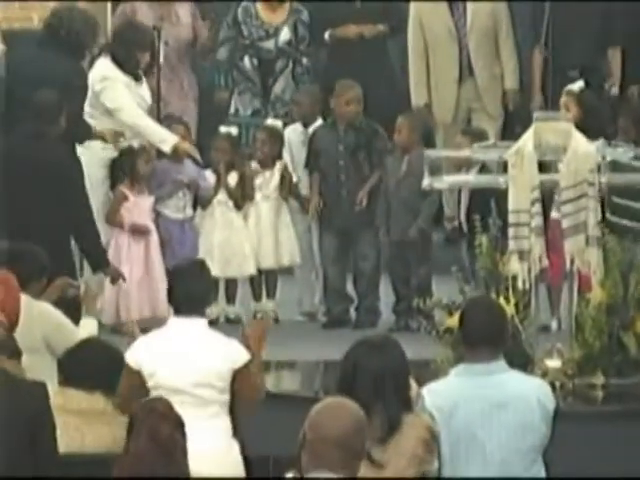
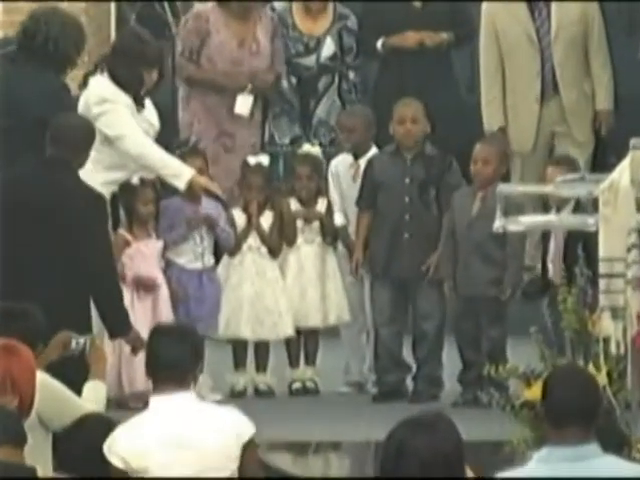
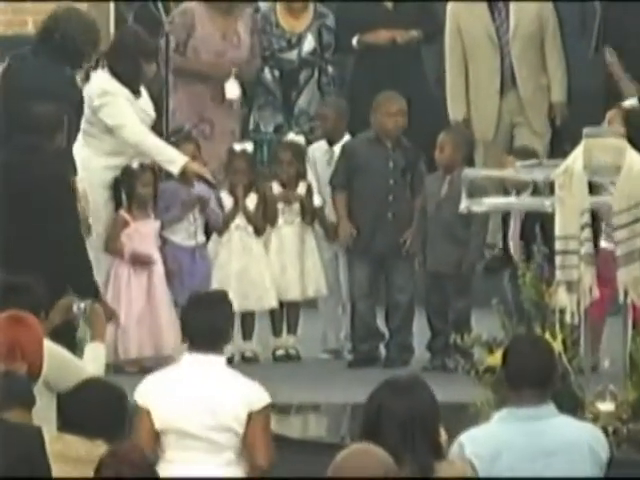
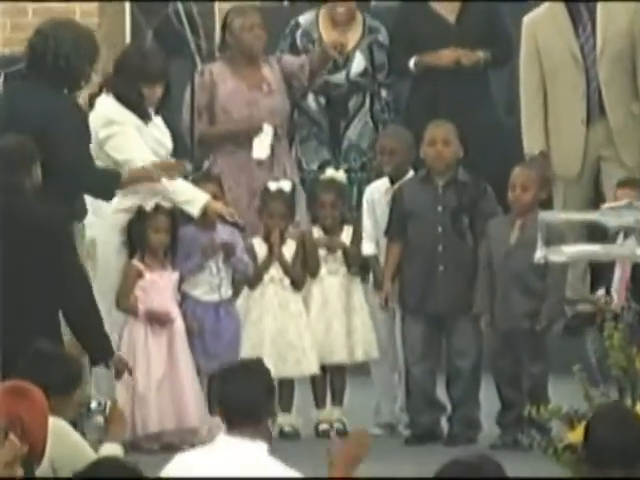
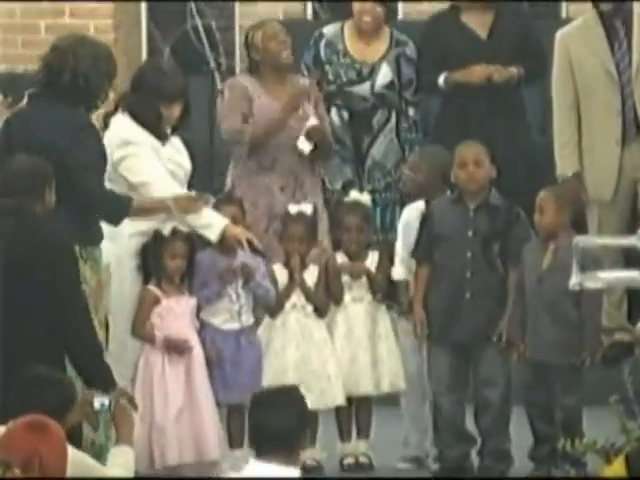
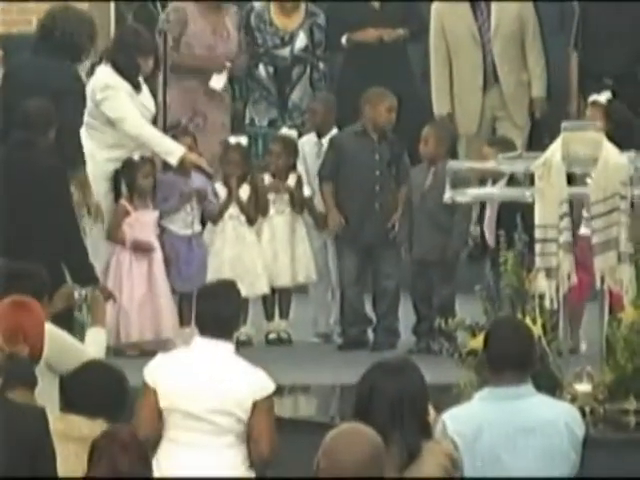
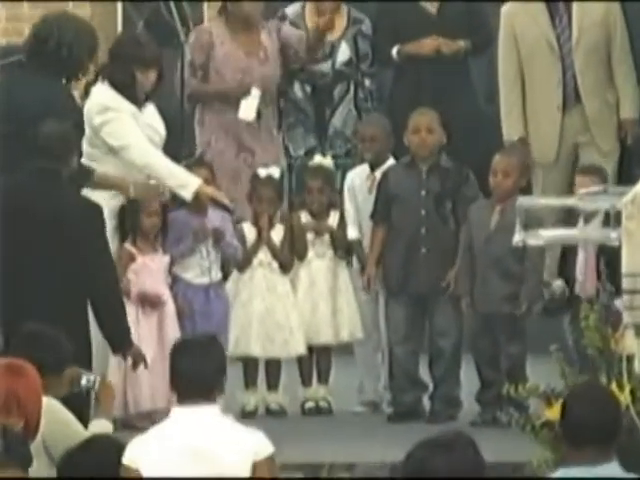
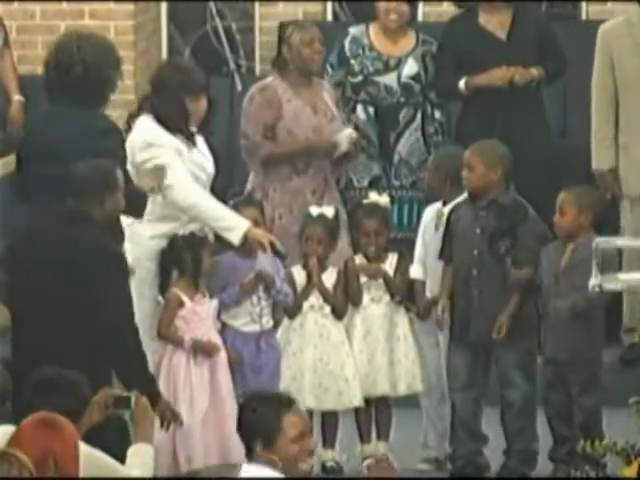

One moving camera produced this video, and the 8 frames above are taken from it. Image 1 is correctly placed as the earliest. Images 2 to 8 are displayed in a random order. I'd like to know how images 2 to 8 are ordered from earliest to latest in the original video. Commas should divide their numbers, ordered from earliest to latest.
6, 3, 2, 7, 4, 5, 8
